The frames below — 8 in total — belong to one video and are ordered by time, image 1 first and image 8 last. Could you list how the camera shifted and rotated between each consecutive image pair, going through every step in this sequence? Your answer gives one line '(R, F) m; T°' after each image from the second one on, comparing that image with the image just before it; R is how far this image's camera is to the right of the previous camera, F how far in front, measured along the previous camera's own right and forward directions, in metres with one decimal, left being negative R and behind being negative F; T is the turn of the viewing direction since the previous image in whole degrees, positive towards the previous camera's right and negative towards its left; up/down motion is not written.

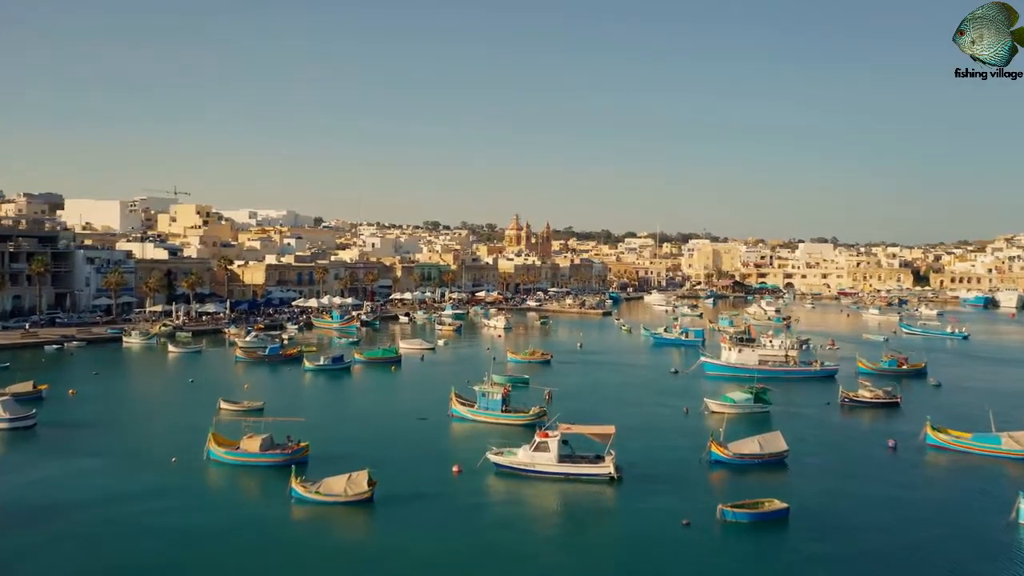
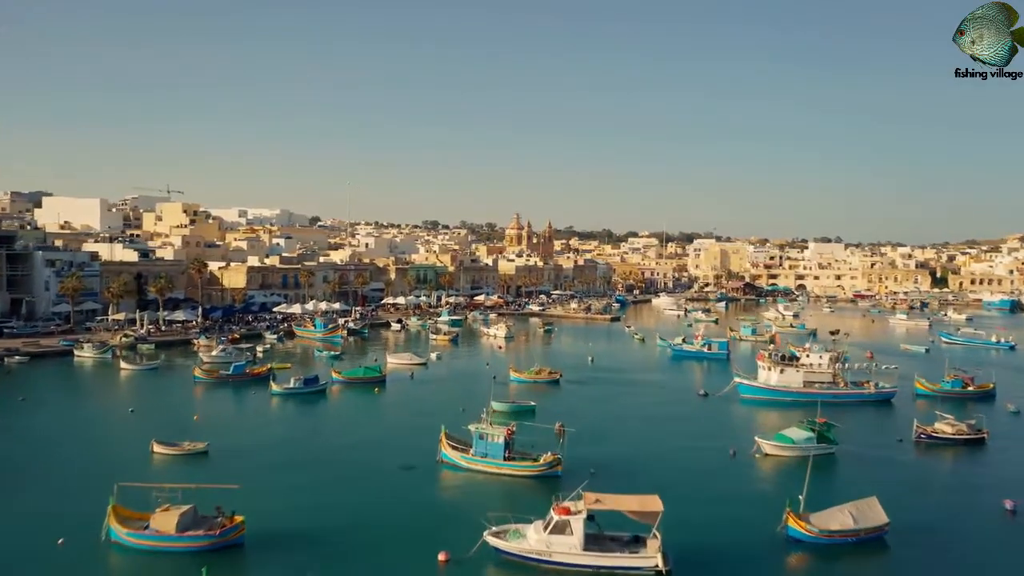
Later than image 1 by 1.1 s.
(-0.1, +7.4) m; 0°
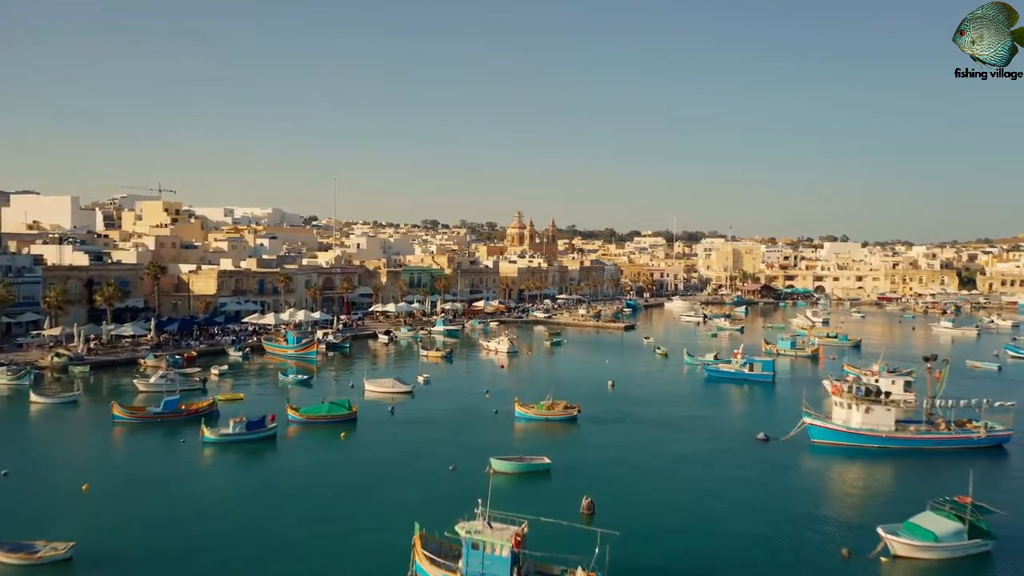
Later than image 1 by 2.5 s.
(-0.2, +10.0) m; 0°
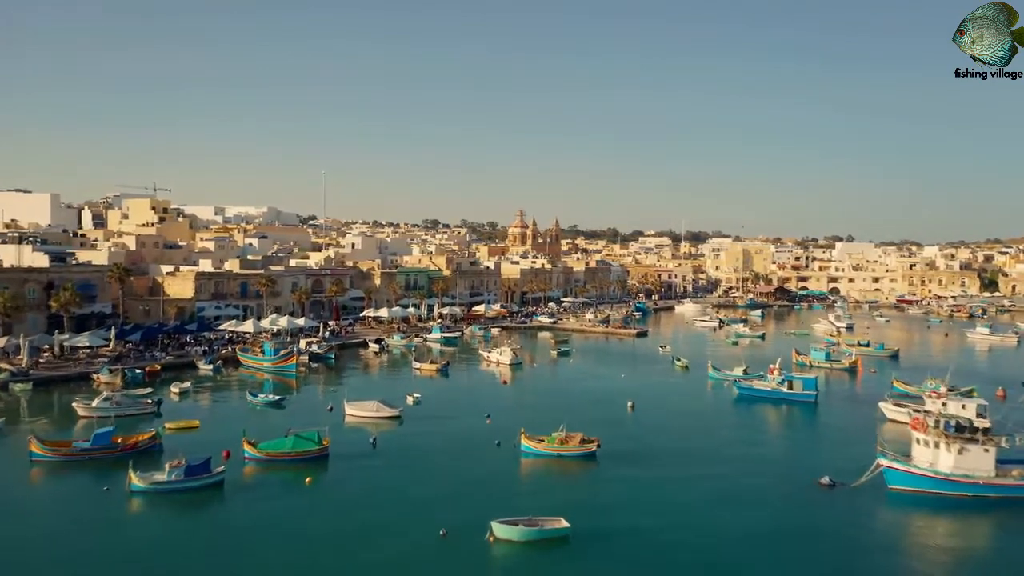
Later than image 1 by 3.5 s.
(-0.1, +6.7) m; 0°
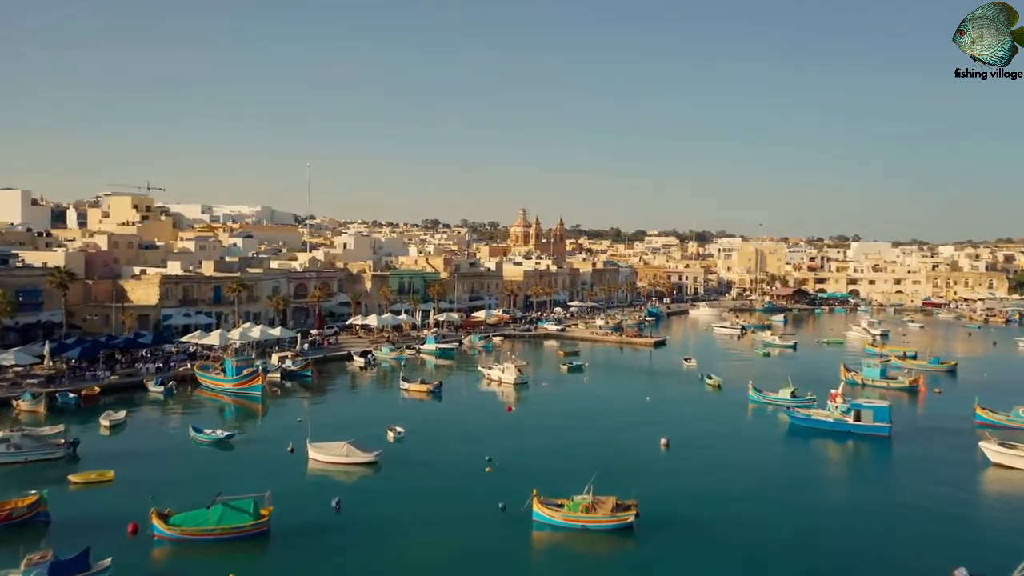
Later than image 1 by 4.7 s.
(-0.2, +8.2) m; 0°
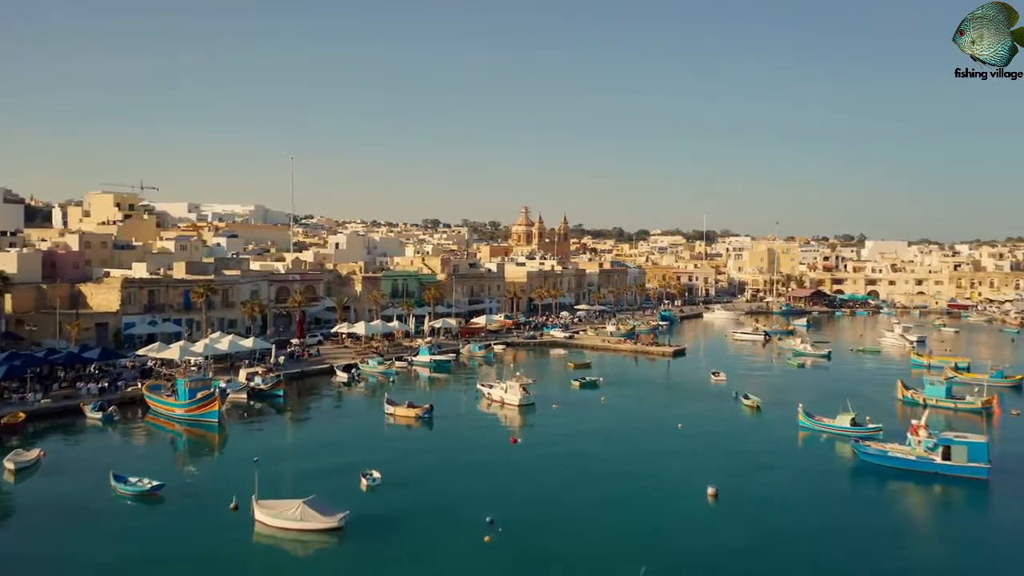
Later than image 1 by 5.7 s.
(-0.1, +7.3) m; 0°
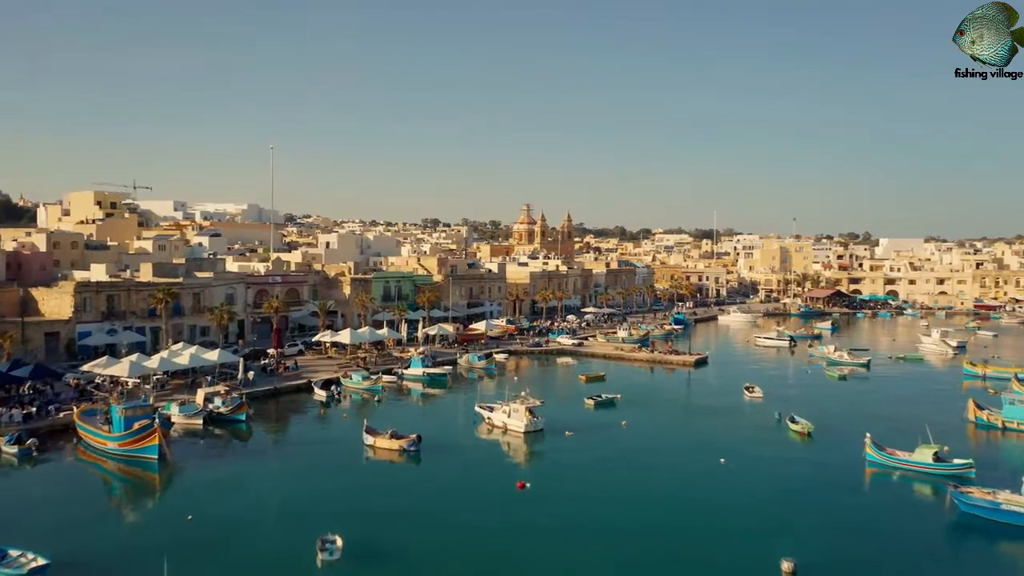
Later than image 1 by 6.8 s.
(-0.1, +6.9) m; 0°
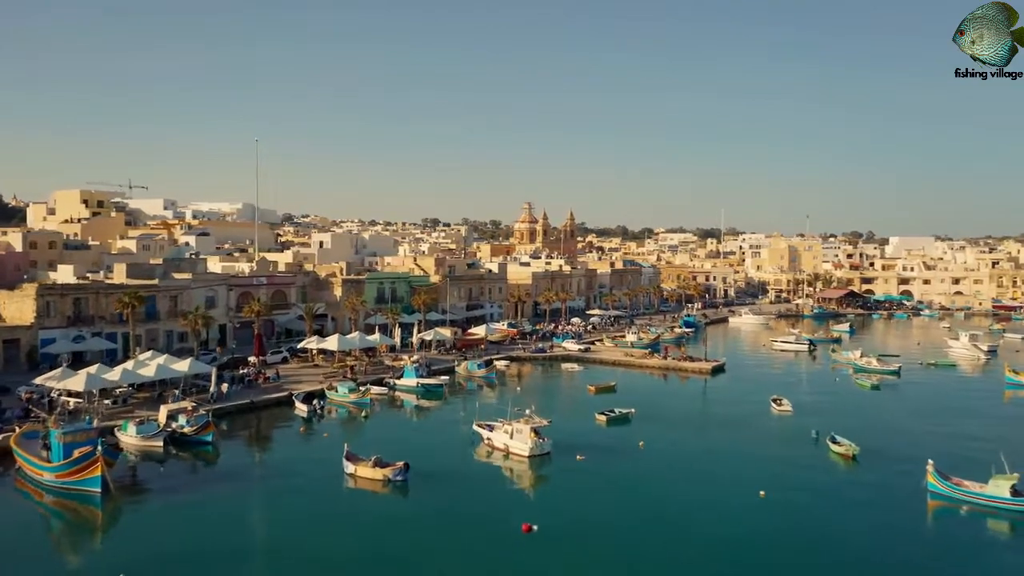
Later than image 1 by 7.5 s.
(-0.1, +4.5) m; 0°
